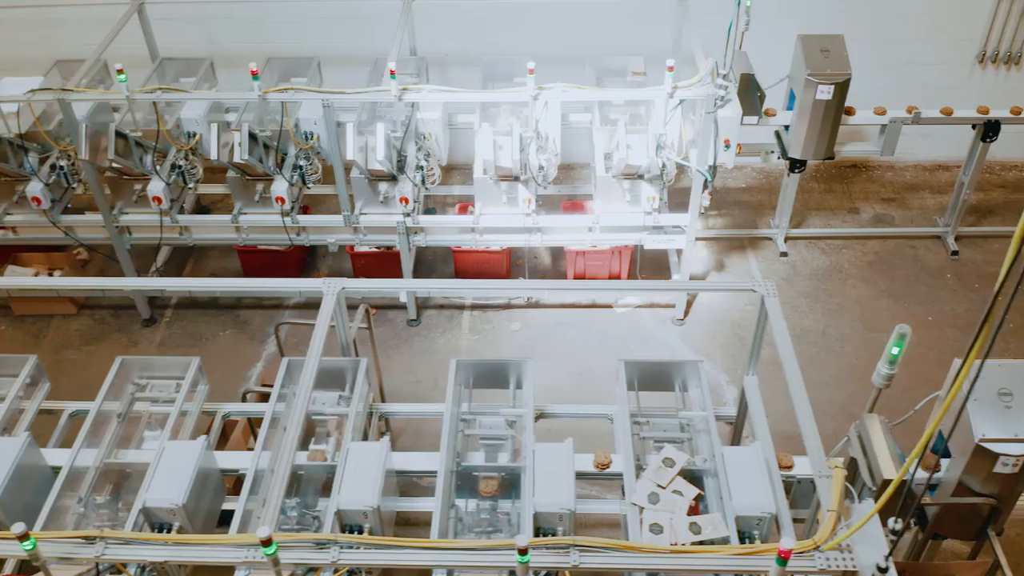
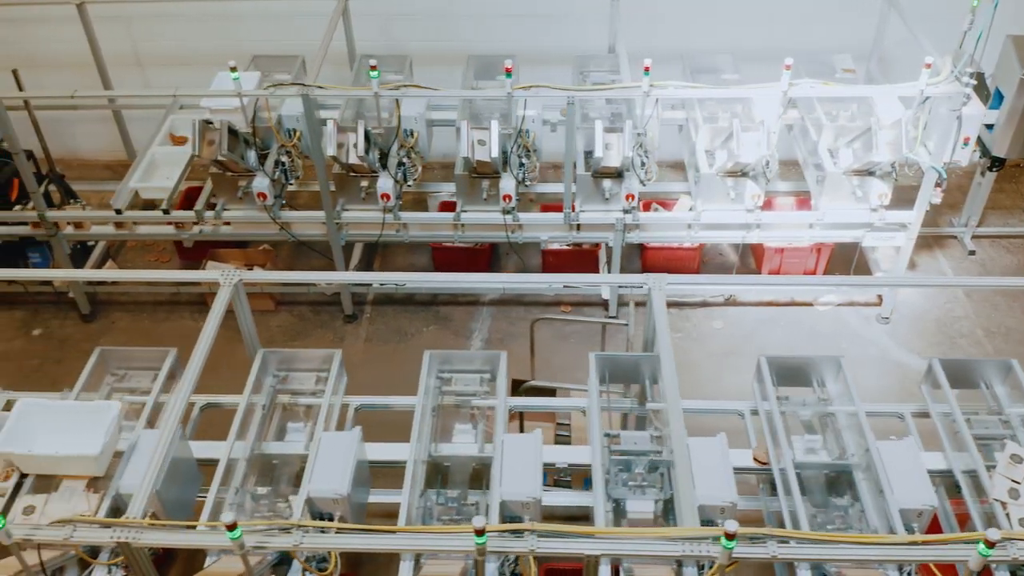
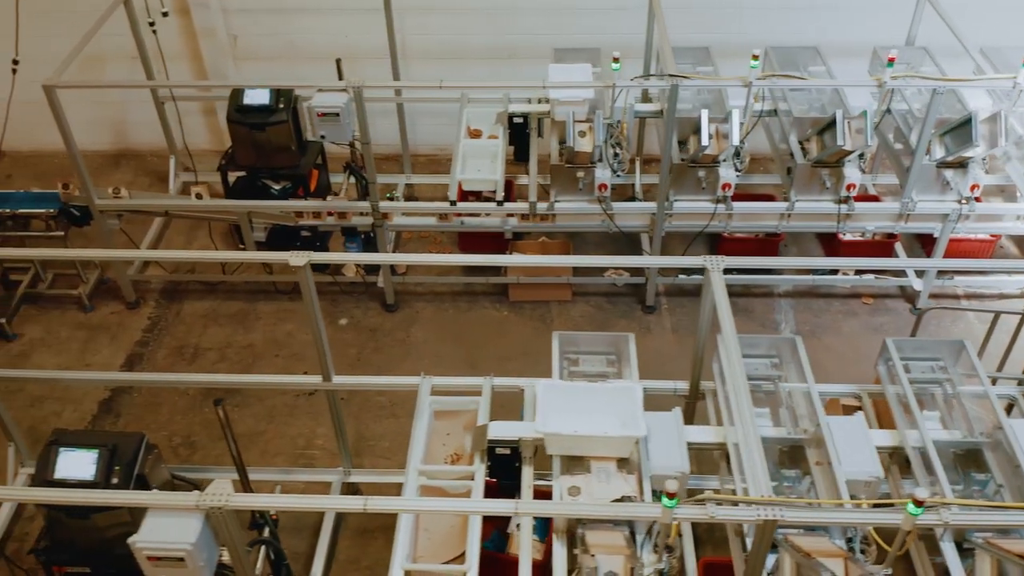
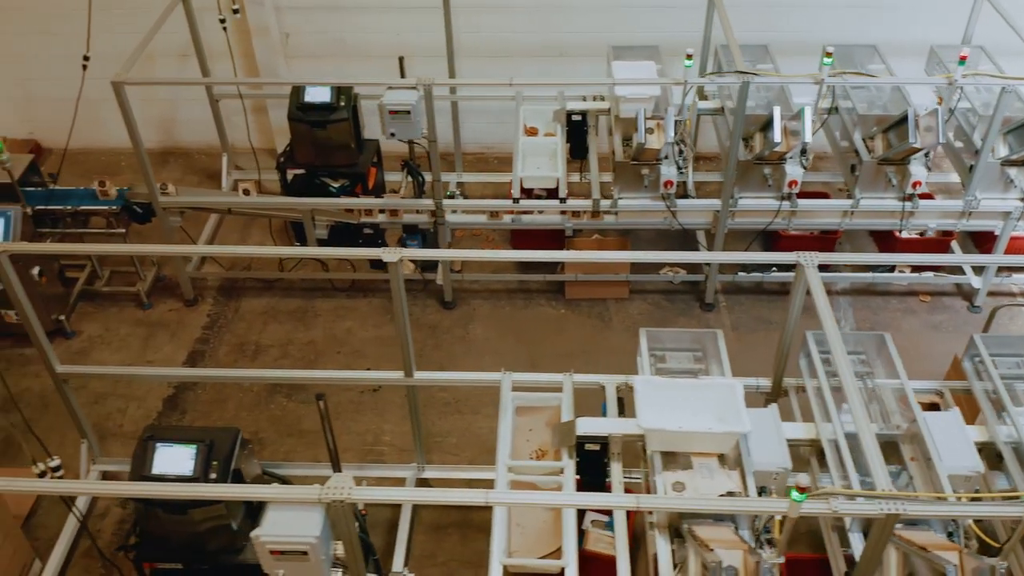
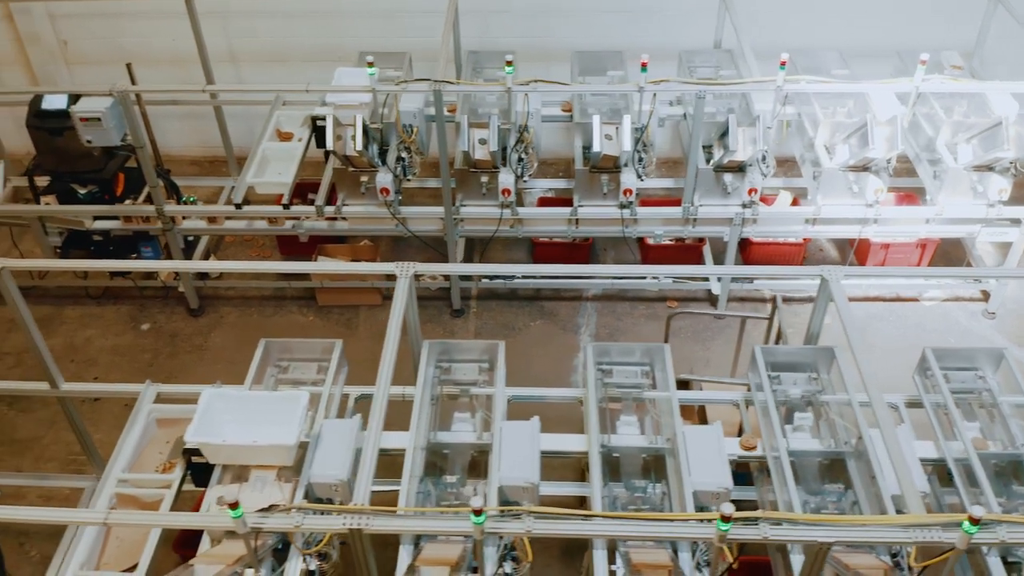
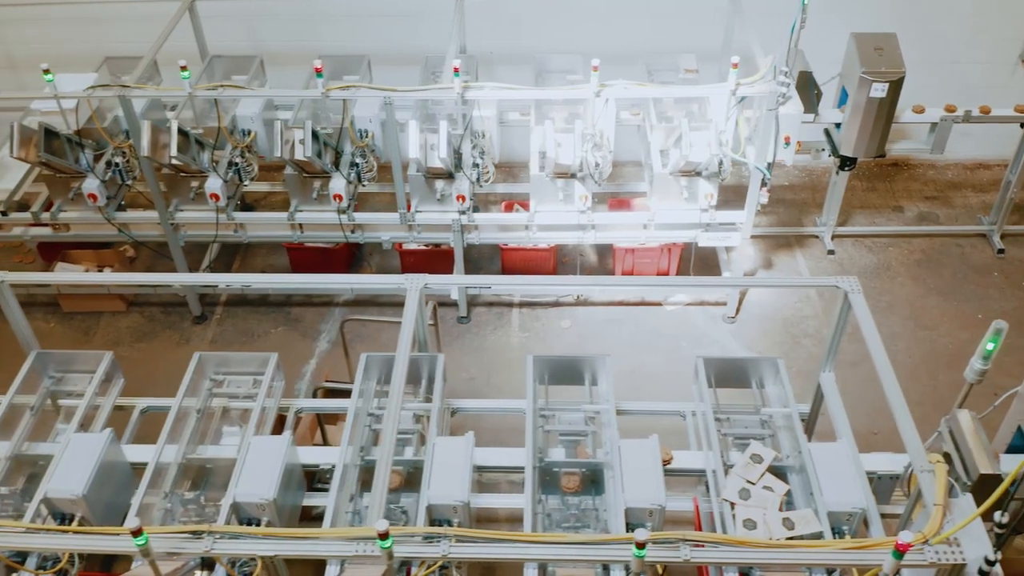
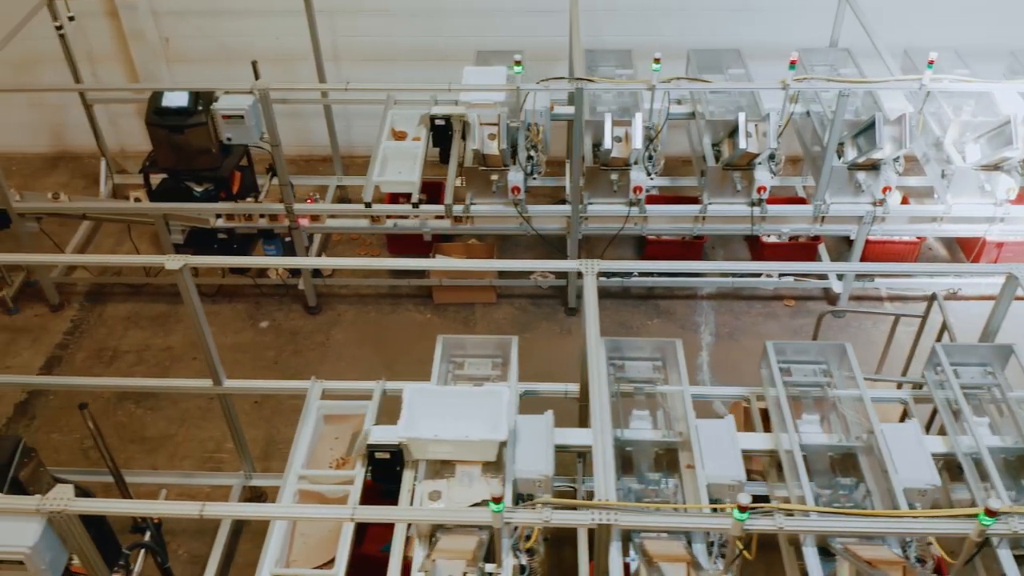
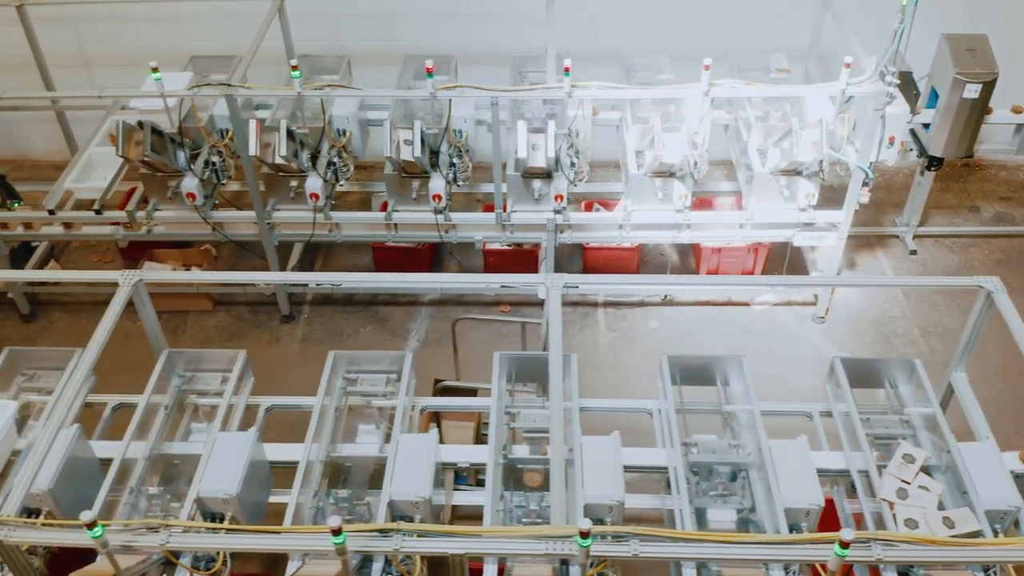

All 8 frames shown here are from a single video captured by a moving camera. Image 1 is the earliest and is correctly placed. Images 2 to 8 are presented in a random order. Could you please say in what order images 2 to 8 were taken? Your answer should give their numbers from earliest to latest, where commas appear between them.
6, 8, 2, 5, 7, 3, 4
